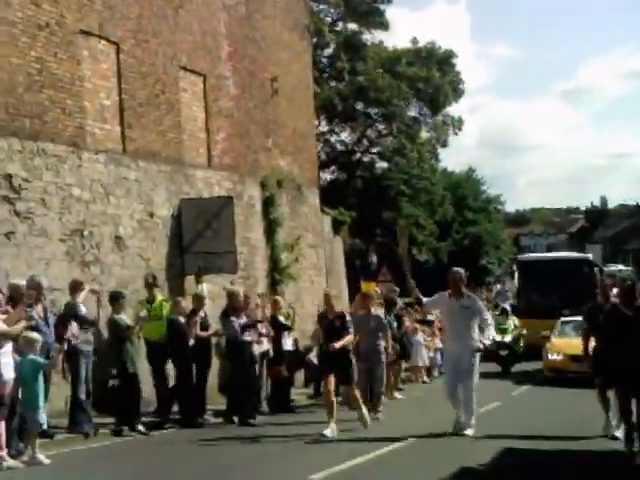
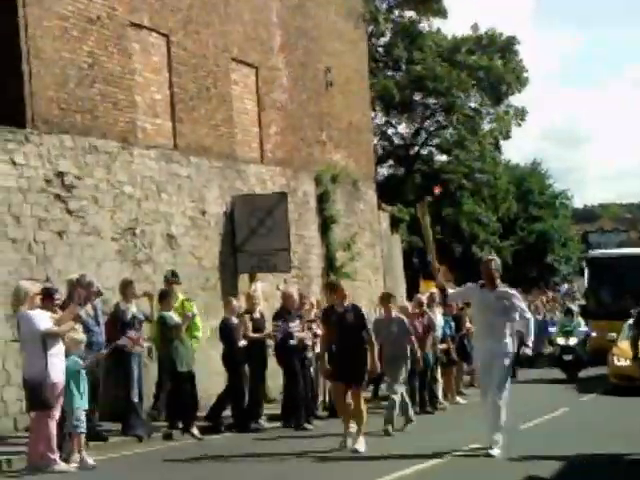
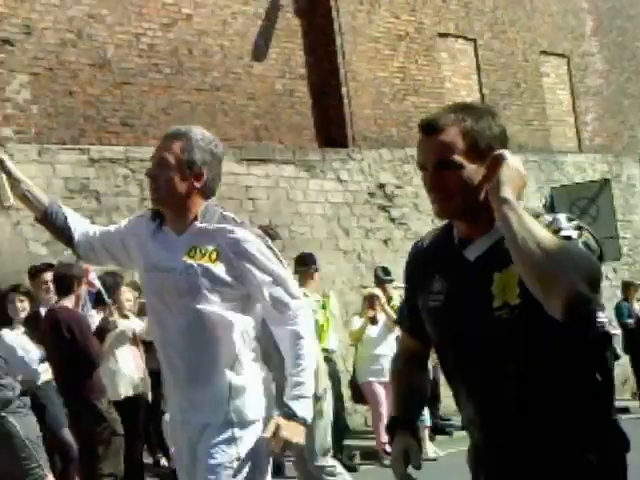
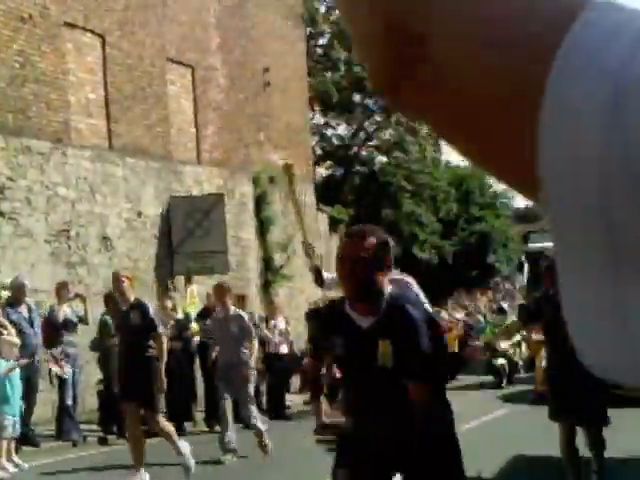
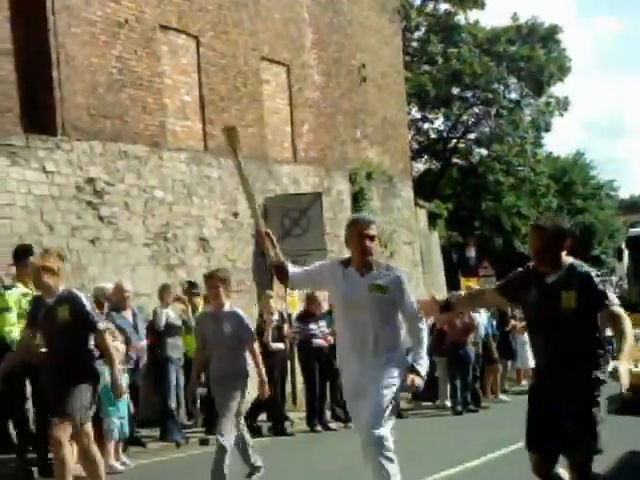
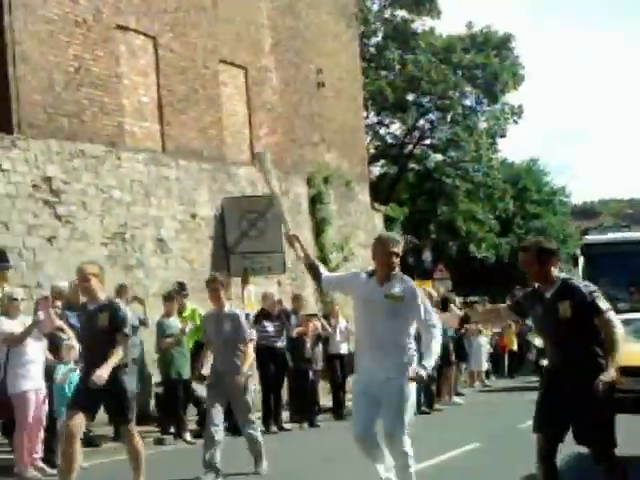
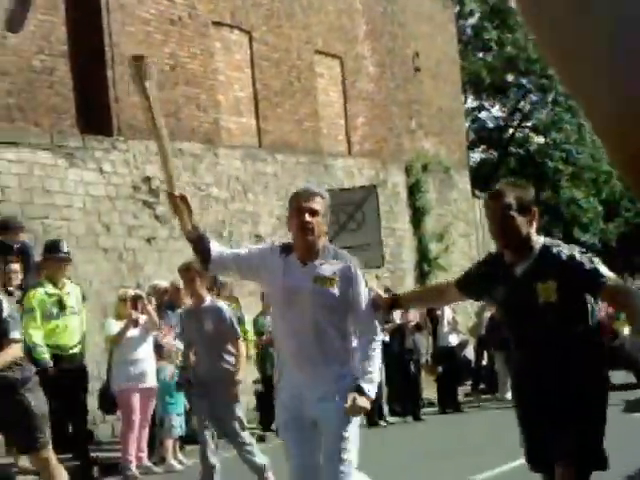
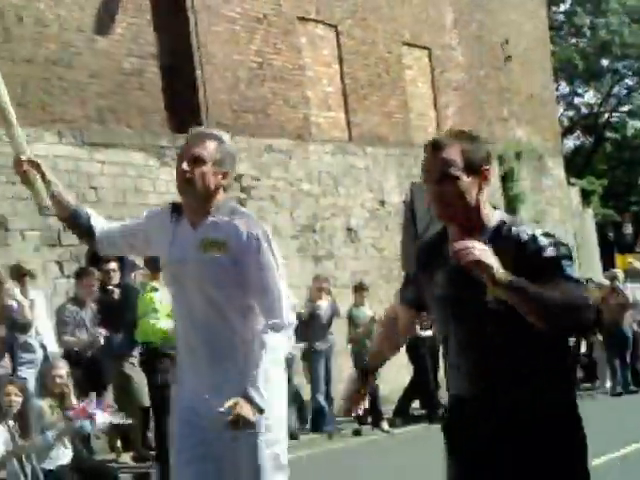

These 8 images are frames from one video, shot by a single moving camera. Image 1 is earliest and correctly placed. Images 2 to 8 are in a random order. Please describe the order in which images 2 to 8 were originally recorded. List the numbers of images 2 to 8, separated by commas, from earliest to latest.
2, 4, 6, 5, 7, 8, 3
